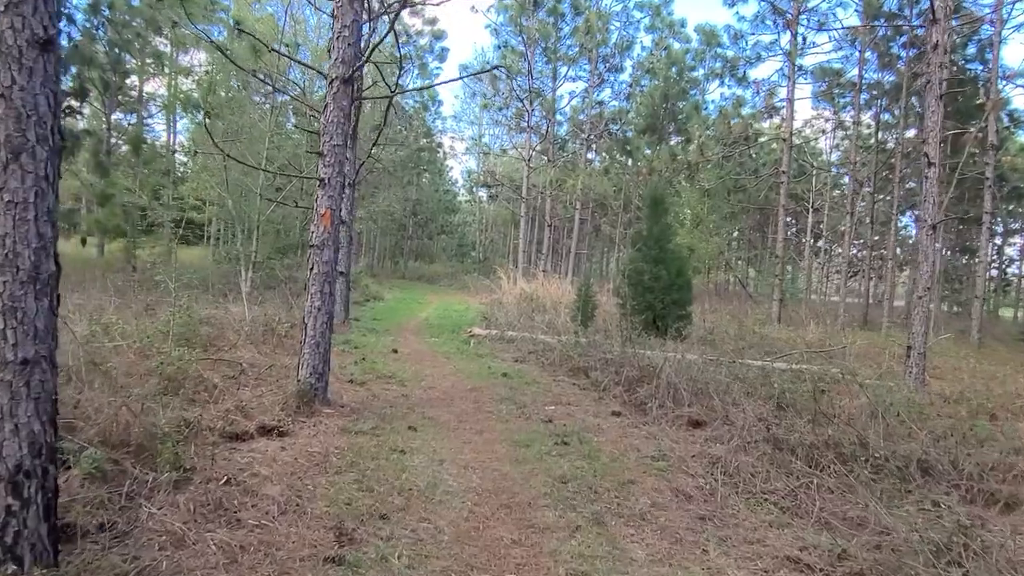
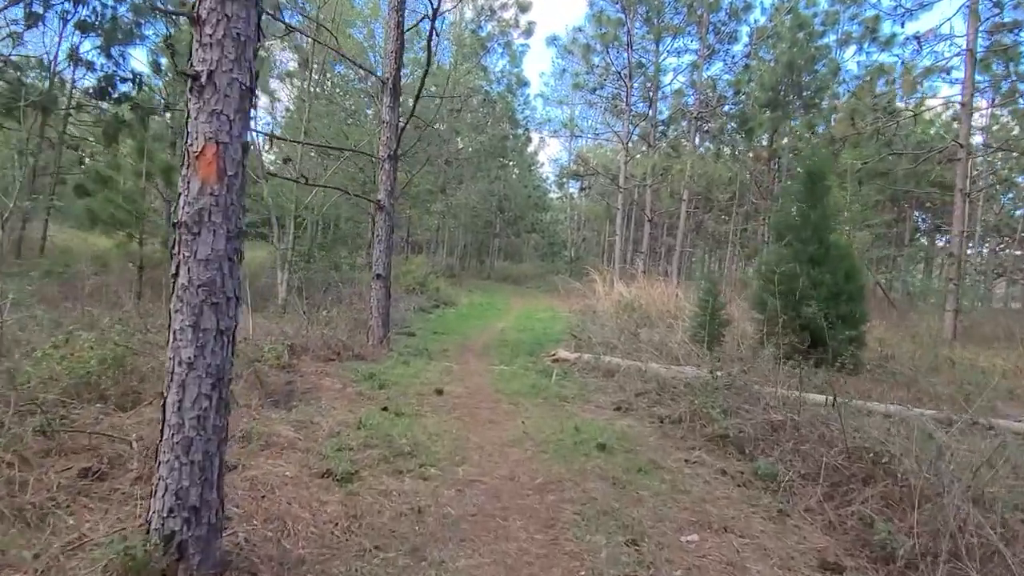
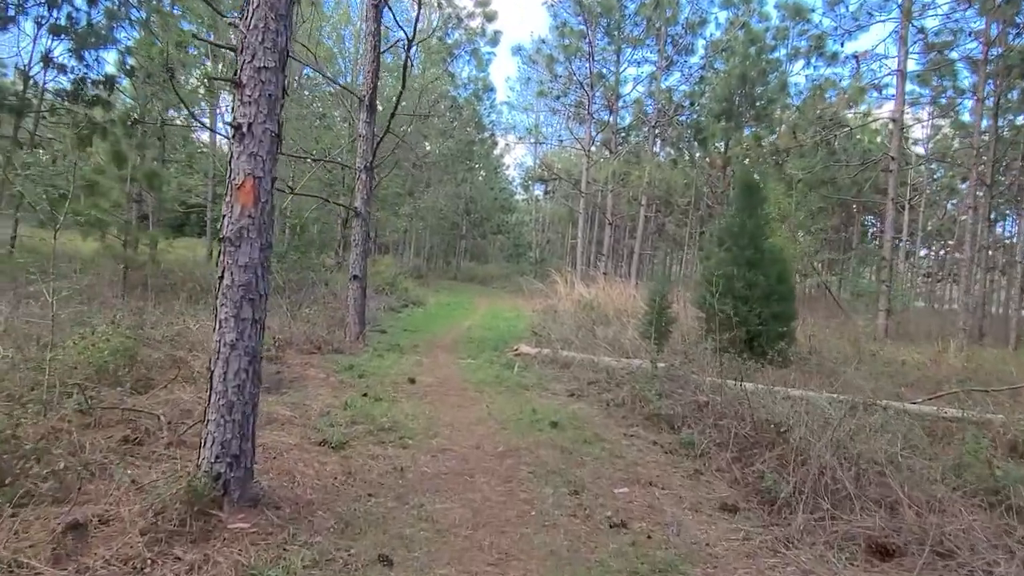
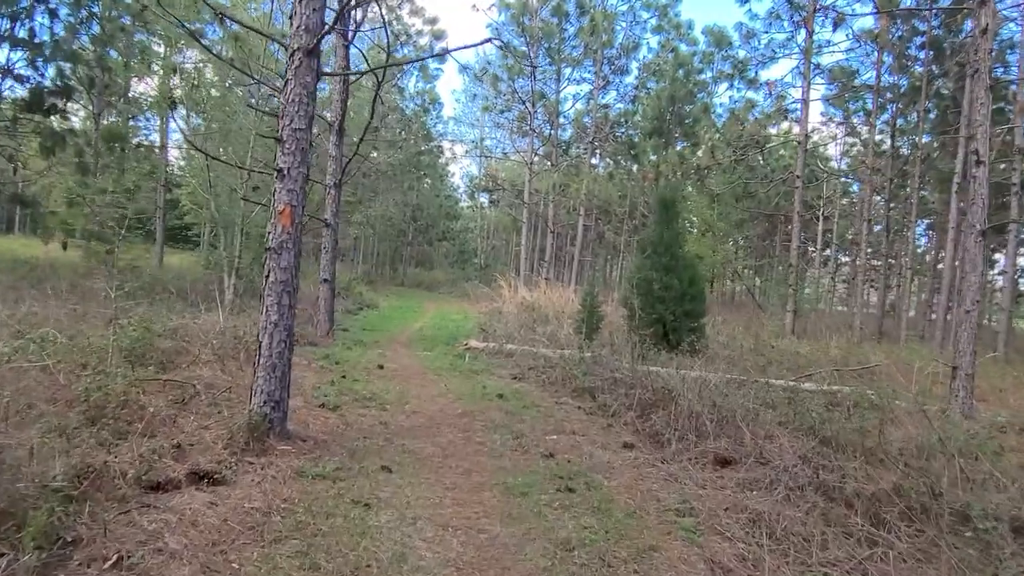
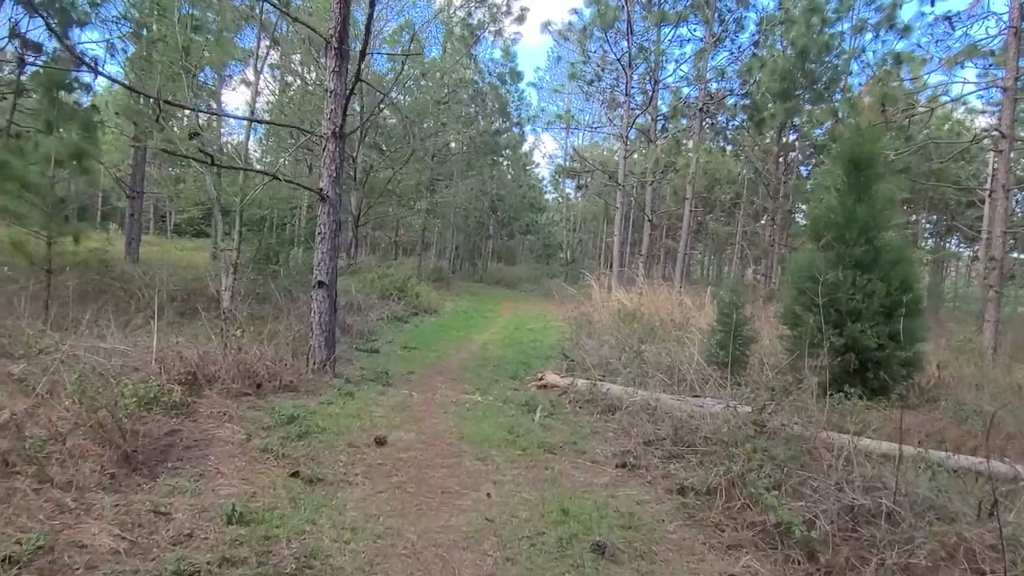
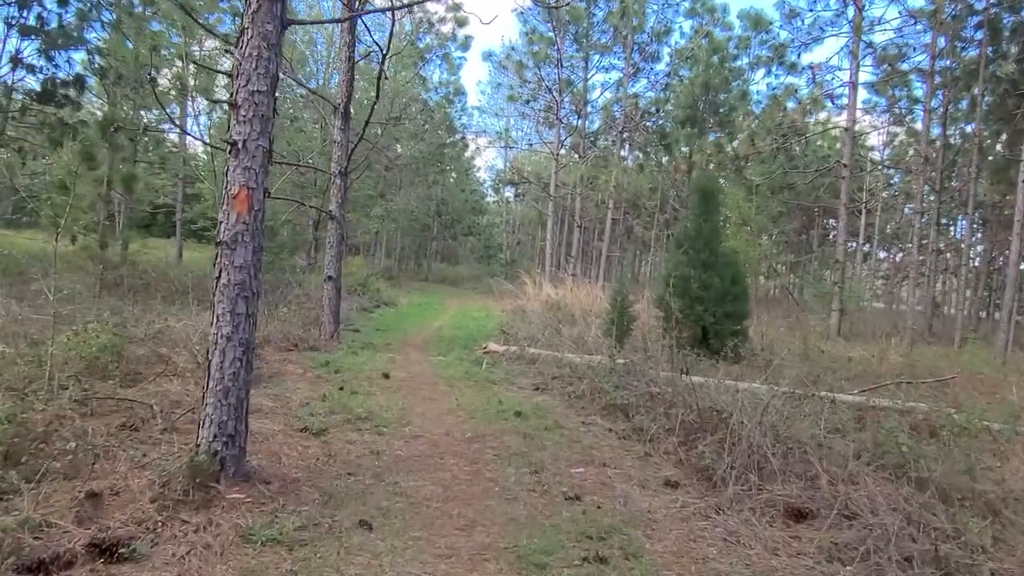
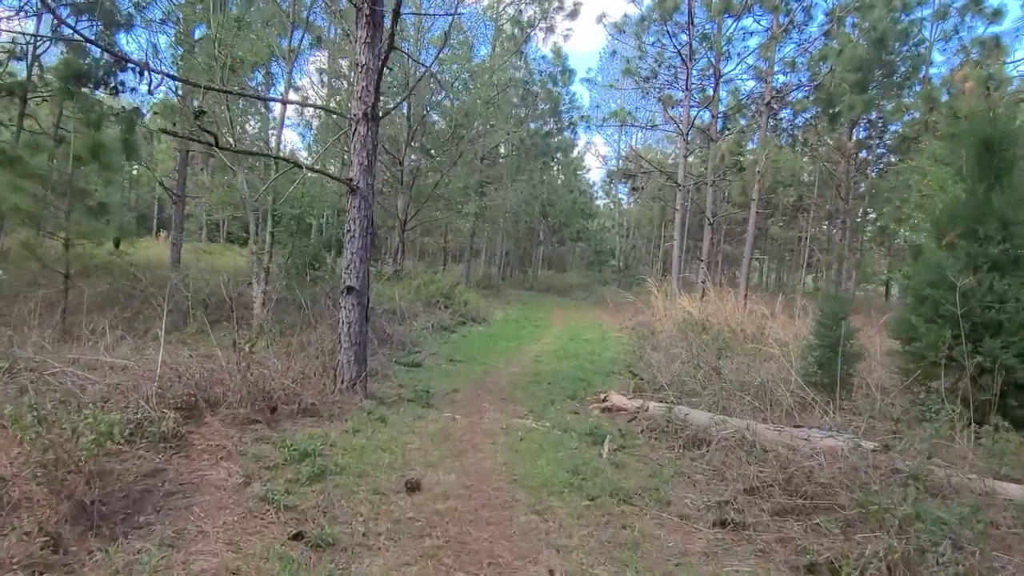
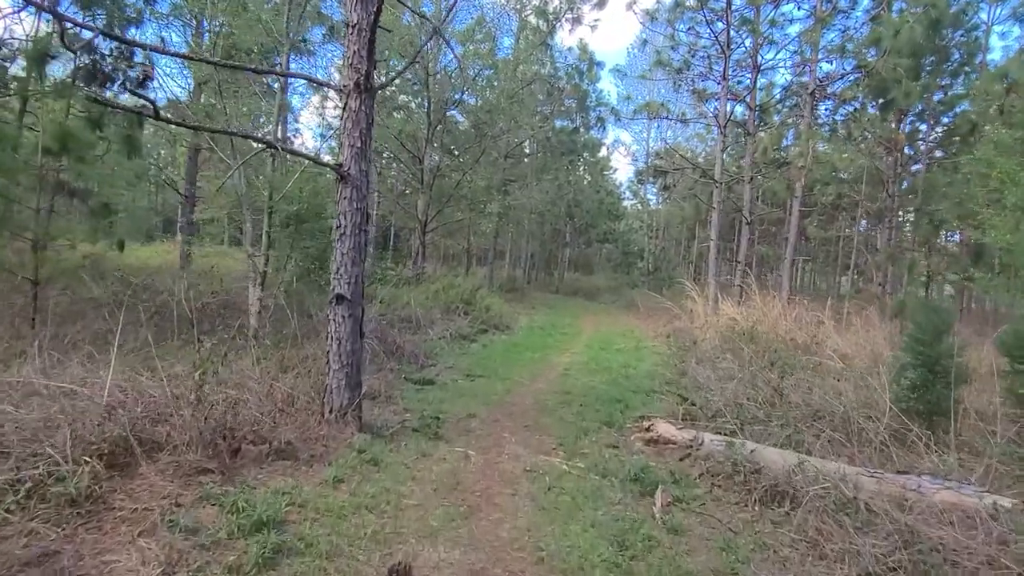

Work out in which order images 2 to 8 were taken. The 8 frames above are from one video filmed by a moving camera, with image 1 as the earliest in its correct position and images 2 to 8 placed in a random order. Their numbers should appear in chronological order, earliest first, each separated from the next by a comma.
4, 6, 3, 2, 5, 7, 8
